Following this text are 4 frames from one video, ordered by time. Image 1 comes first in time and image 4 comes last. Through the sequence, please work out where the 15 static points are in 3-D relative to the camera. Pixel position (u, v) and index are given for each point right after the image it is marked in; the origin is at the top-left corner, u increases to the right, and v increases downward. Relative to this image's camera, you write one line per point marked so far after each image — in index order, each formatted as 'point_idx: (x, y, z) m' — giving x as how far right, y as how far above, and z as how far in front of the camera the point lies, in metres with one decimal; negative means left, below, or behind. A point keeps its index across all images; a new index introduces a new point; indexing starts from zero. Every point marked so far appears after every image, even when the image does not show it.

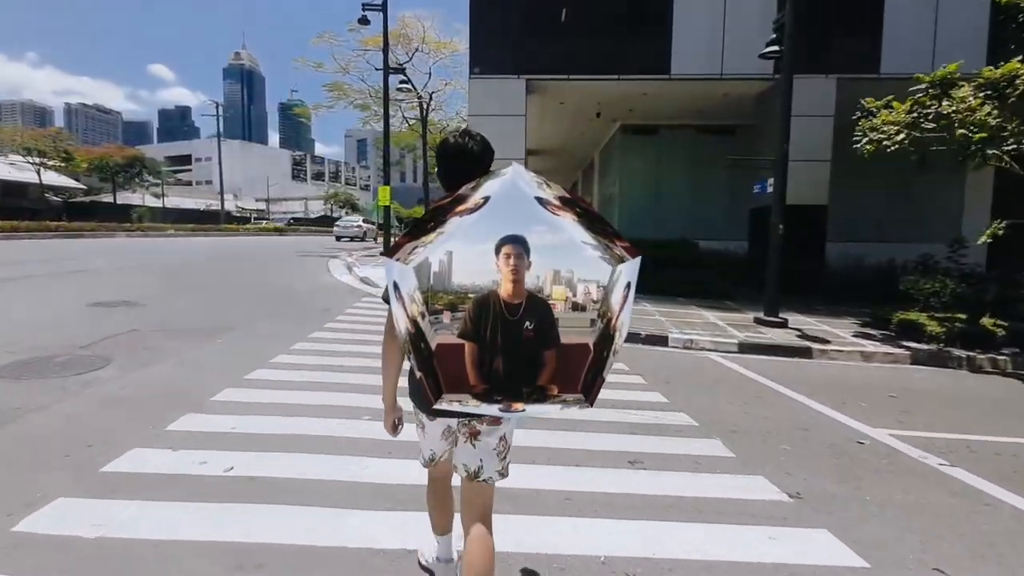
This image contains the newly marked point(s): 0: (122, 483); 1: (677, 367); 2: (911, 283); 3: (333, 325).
0: (-2.4, -1.2, +3.5) m
1: (+2.2, -1.1, +7.8) m
2: (+9.7, +0.1, +14.1) m
3: (-2.8, -0.6, +9.0) m
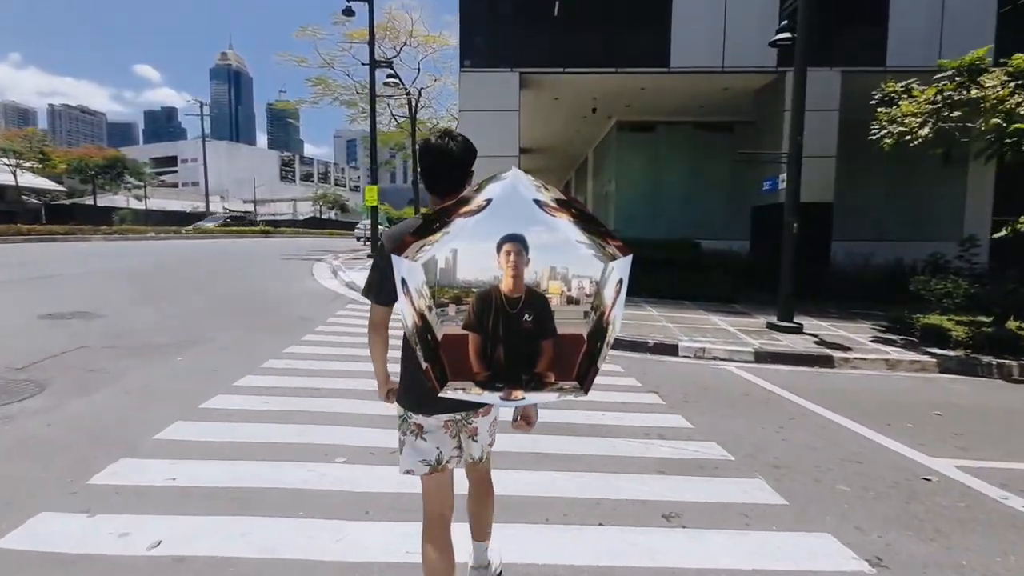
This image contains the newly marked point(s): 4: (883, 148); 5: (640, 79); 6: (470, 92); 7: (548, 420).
0: (-2.3, -1.3, +2.7) m
1: (+2.2, -1.1, +7.0) m
2: (+9.6, +0.1, +13.4) m
3: (-2.8, -0.7, +8.2) m
4: (+6.6, +2.5, +10.1) m
5: (+3.7, +6.1, +16.8) m
6: (-1.2, +5.5, +16.2) m
7: (+0.3, -1.2, +5.1) m
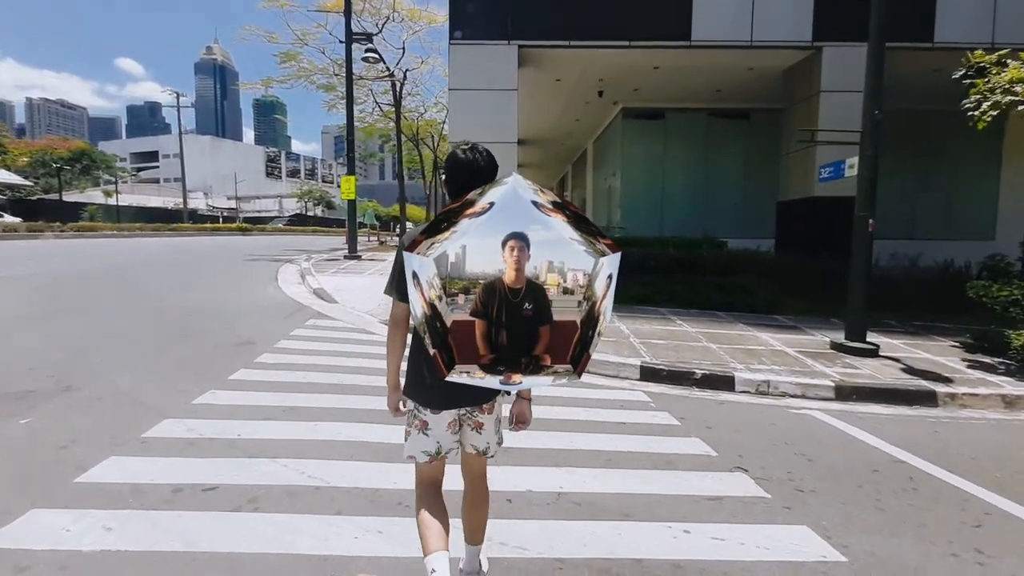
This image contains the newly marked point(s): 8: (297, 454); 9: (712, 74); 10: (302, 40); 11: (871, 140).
0: (-2.1, -1.5, +0.5) m
1: (+2.3, -1.3, +4.9) m
2: (+9.6, 0.0, +11.4) m
3: (-2.8, -0.9, +6.0) m
4: (+6.6, +2.3, +8.1) m
5: (+3.6, +5.9, +14.6) m
6: (-1.3, +5.3, +14.0) m
7: (+0.5, -1.4, +3.0) m
8: (-1.5, -1.1, +4.0) m
9: (+5.6, +6.0, +16.2) m
10: (-6.7, +8.0, +18.5) m
11: (+5.1, +2.1, +8.2) m
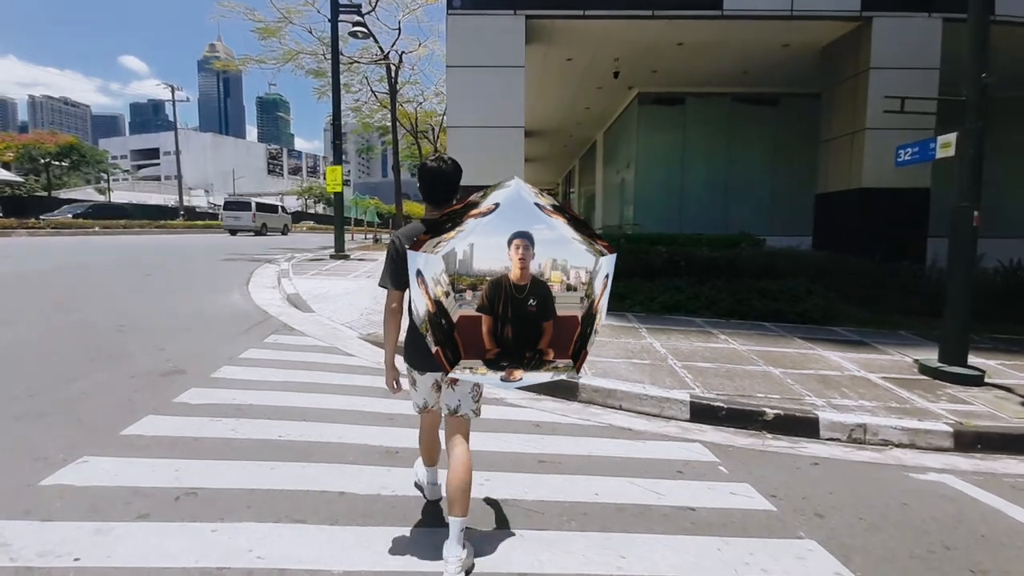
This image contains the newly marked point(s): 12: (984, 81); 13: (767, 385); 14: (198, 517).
0: (-2.1, -1.6, -1.2) m
1: (+2.4, -1.4, +3.2) m
2: (+9.7, -0.1, +9.7) m
3: (-2.7, -1.0, +4.3) m
4: (+6.7, +2.2, +6.4) m
5: (+3.8, +5.8, +12.9) m
6: (-1.1, +5.3, +12.3) m
7: (+0.5, -1.5, +1.3) m
8: (-1.4, -1.3, +2.4) m
9: (+5.8, +6.0, +14.5) m
10: (-6.6, +7.9, +16.8) m
11: (+5.2, +2.0, +6.5) m
12: (+5.3, +2.3, +6.4) m
13: (+2.7, -1.0, +6.1) m
14: (-1.6, -1.2, +3.0) m
